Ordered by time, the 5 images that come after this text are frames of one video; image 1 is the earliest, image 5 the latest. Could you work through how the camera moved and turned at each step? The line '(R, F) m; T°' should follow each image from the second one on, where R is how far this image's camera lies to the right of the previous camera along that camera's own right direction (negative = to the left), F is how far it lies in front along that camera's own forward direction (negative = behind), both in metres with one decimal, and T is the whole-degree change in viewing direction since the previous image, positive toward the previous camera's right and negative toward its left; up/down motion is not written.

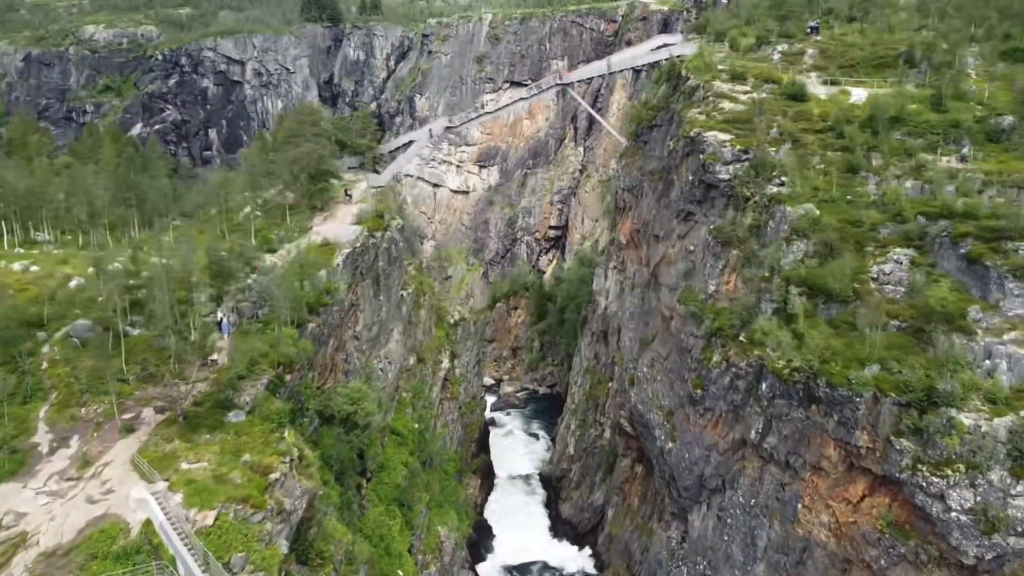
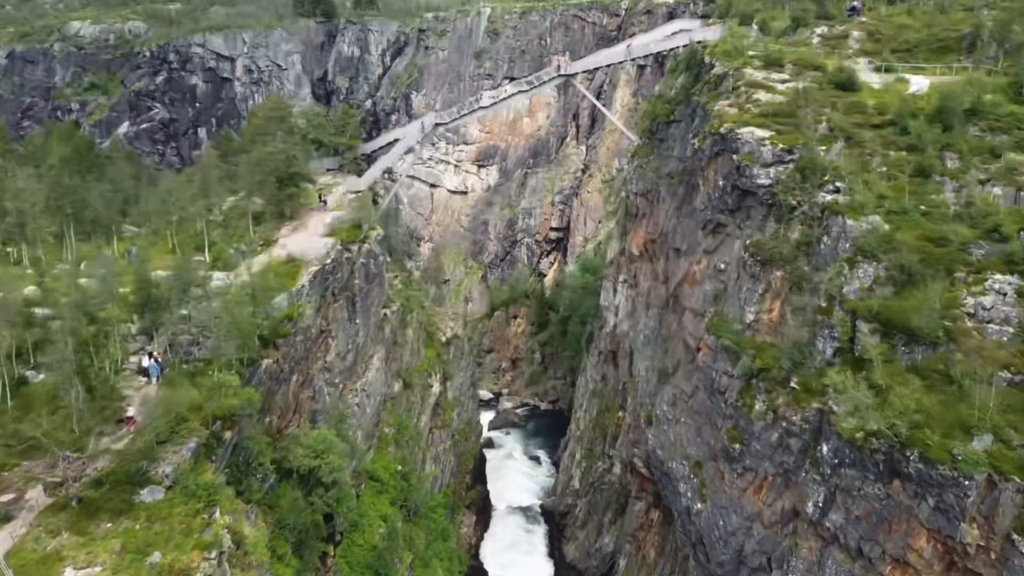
(+0.1, +4.9) m; 0°
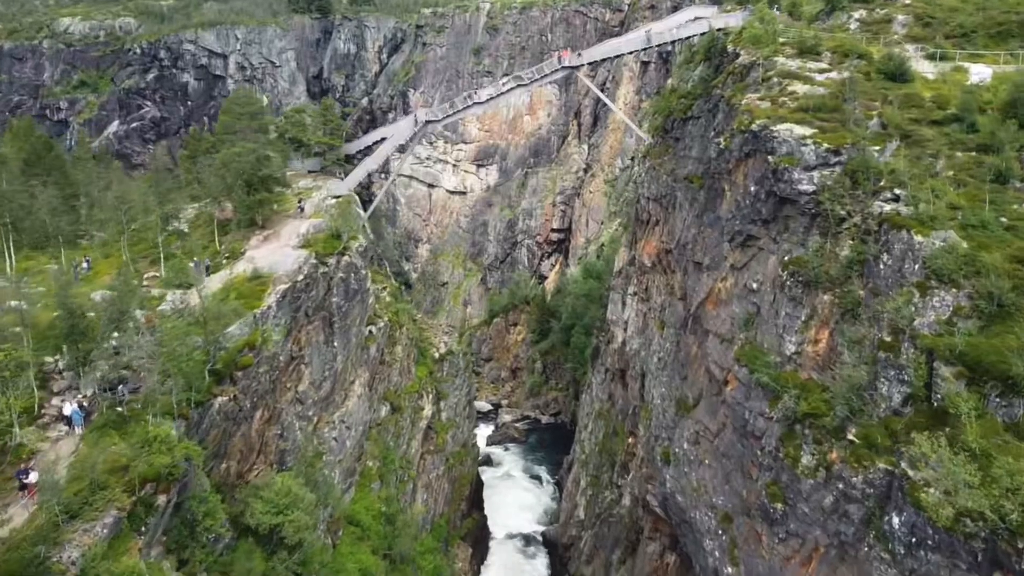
(+0.1, +3.6) m; 0°
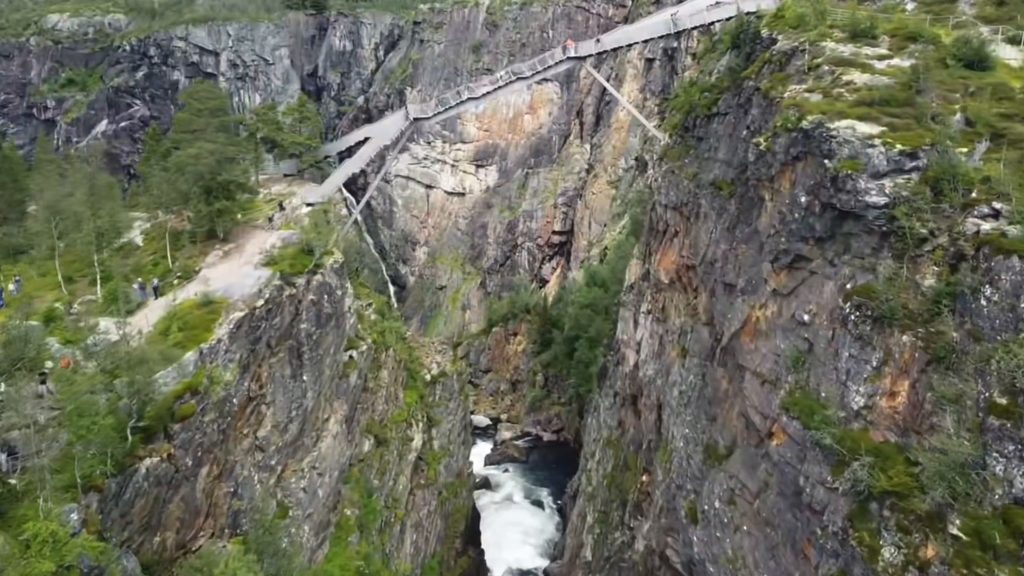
(0.0, +3.9) m; 0°
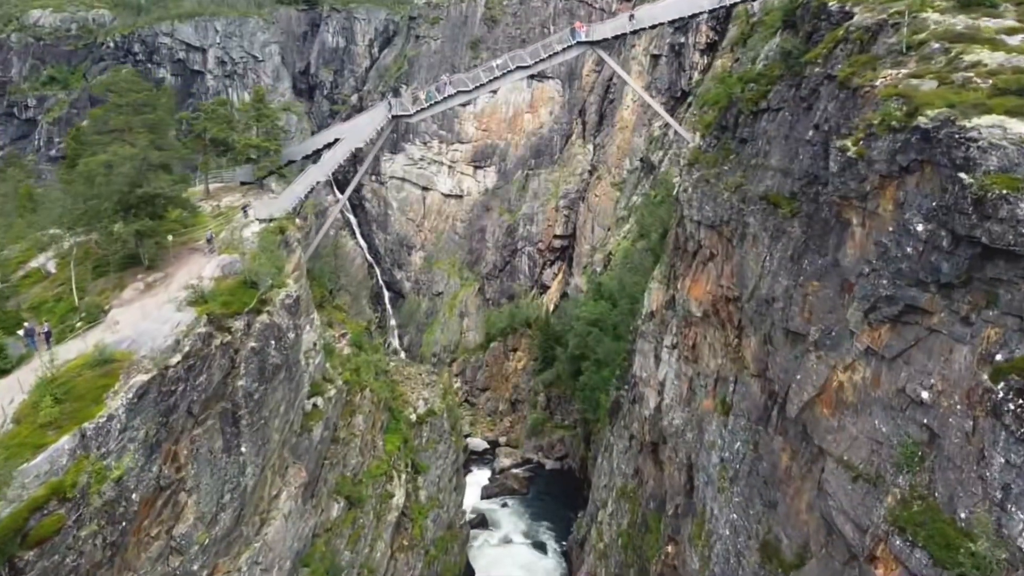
(0.0, +5.3) m; 0°
